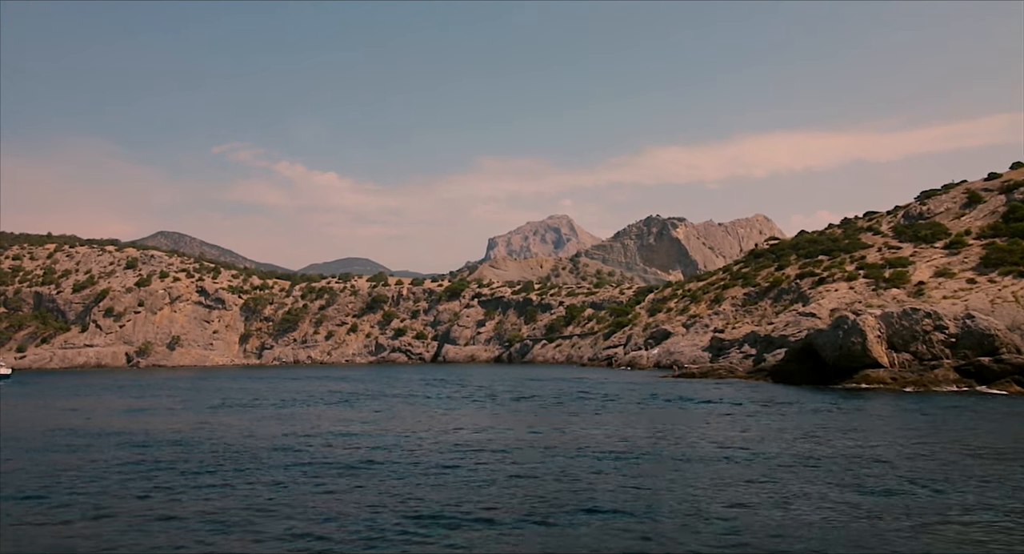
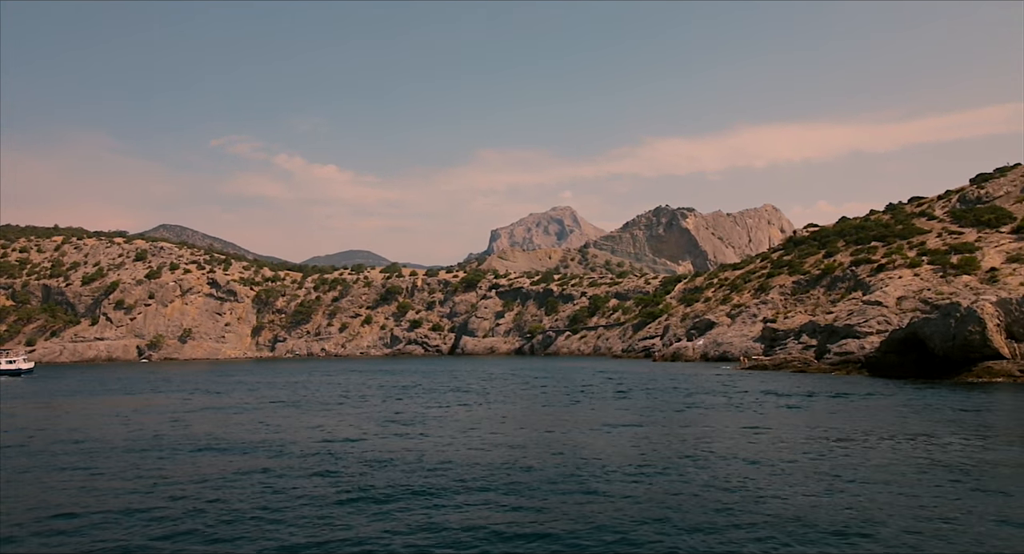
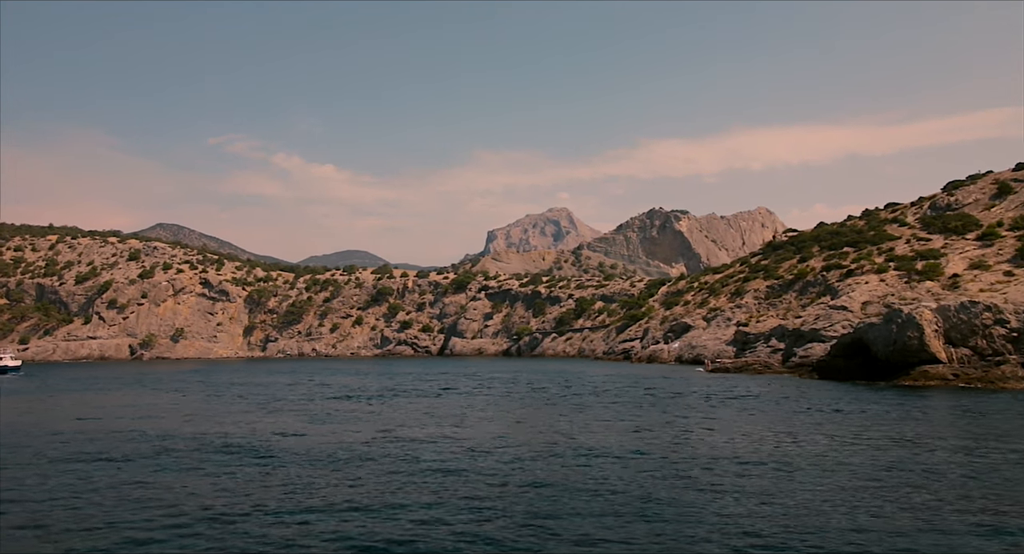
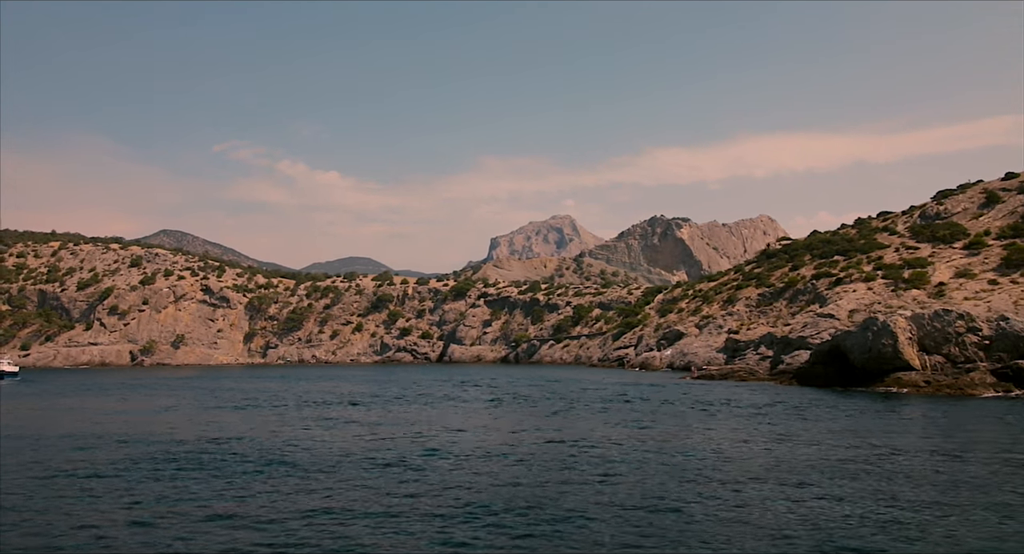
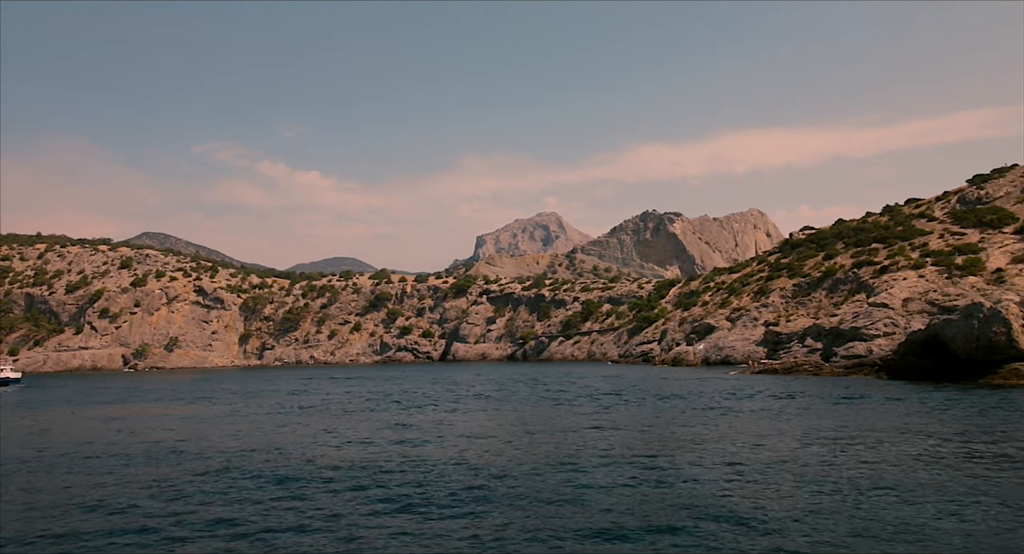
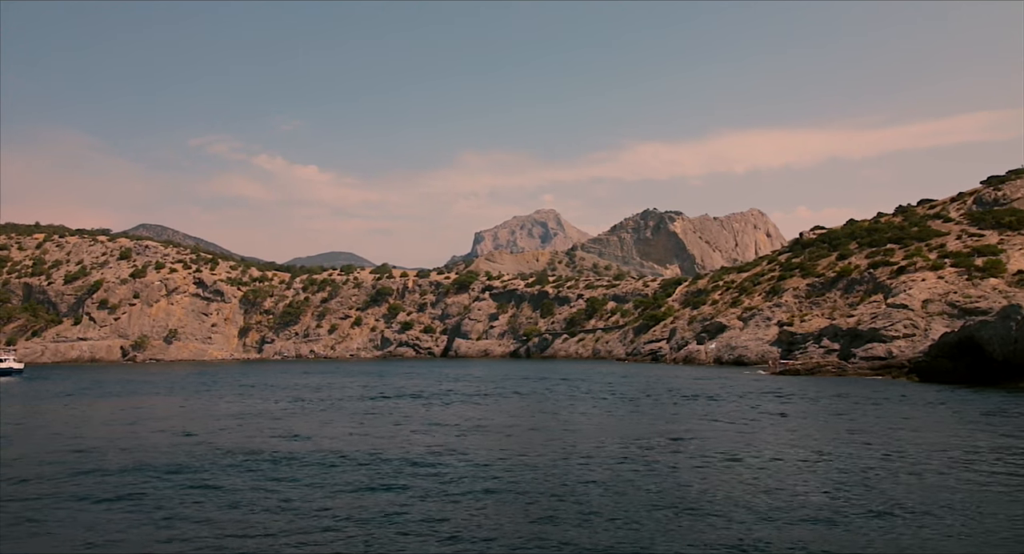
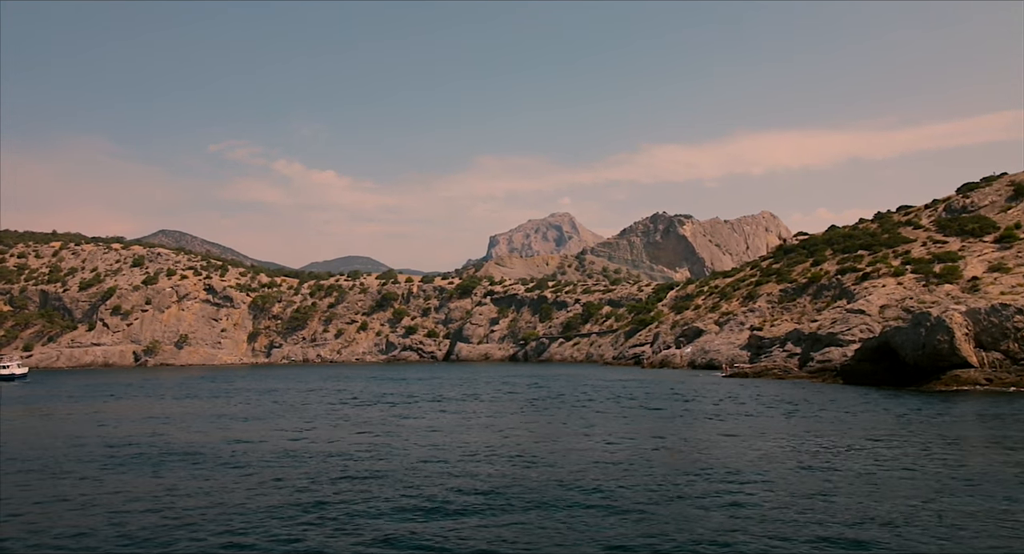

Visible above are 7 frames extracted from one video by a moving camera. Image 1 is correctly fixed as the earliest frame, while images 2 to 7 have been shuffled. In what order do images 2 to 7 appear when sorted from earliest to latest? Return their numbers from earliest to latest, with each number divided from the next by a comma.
4, 3, 7, 2, 5, 6
